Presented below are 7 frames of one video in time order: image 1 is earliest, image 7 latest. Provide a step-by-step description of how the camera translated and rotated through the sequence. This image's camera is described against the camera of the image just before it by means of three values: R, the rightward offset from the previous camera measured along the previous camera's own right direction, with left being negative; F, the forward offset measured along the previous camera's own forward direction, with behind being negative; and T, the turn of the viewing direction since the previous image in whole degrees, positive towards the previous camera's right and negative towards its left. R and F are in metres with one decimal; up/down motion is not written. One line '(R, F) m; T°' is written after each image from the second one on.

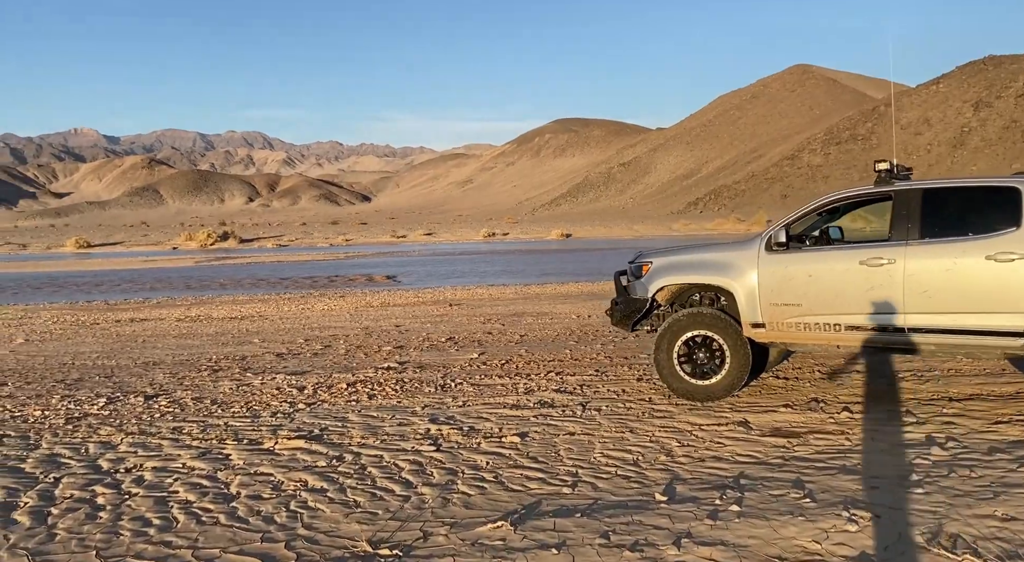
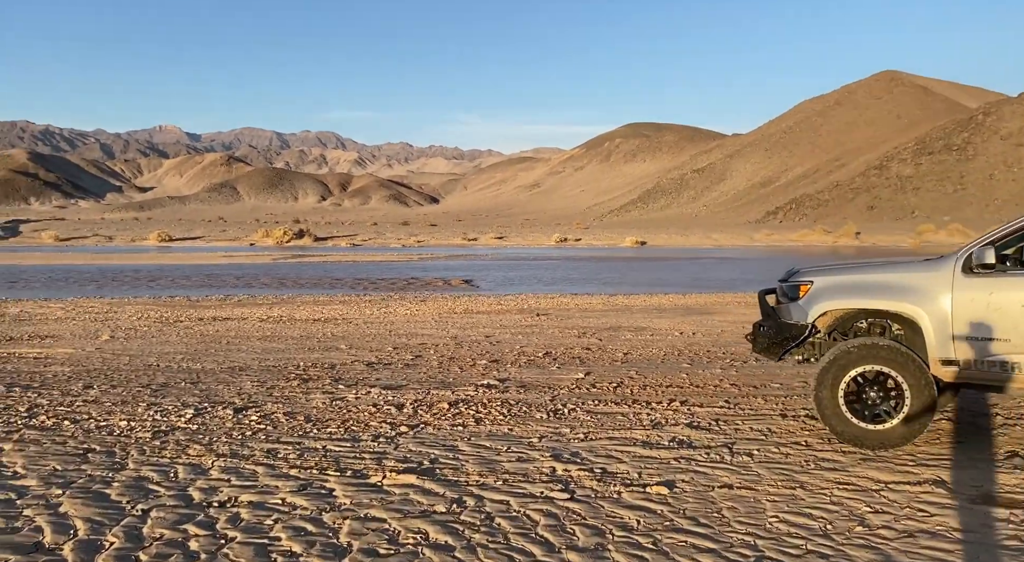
(-0.5, +0.8) m; -5°
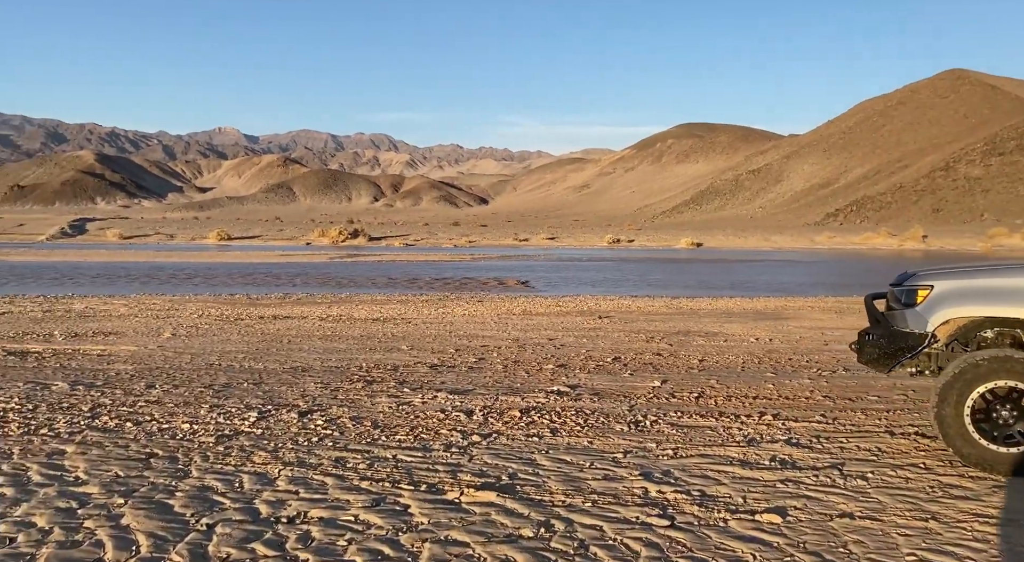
(-0.2, +0.4) m; -3°
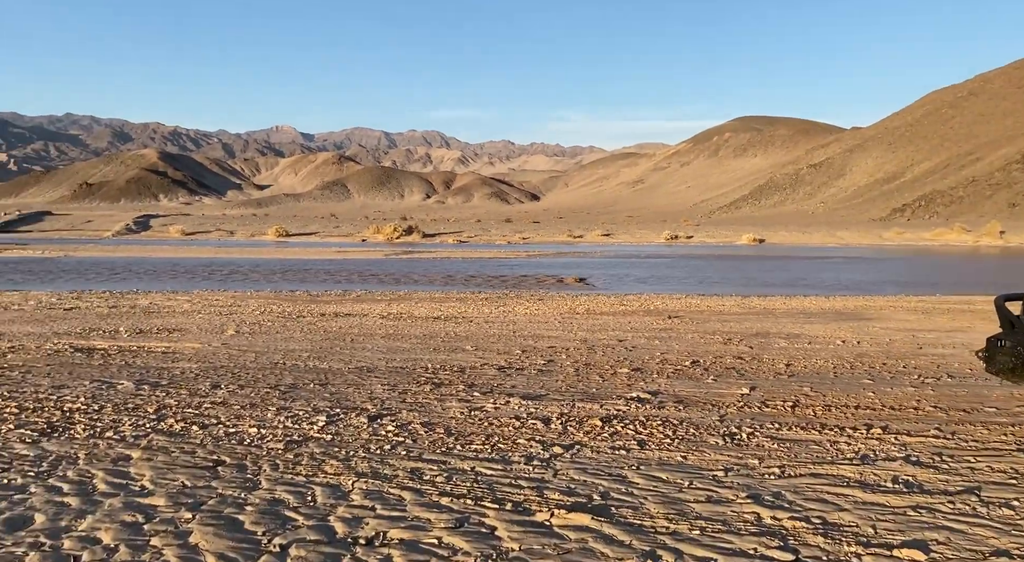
(-0.2, +0.4) m; -4°
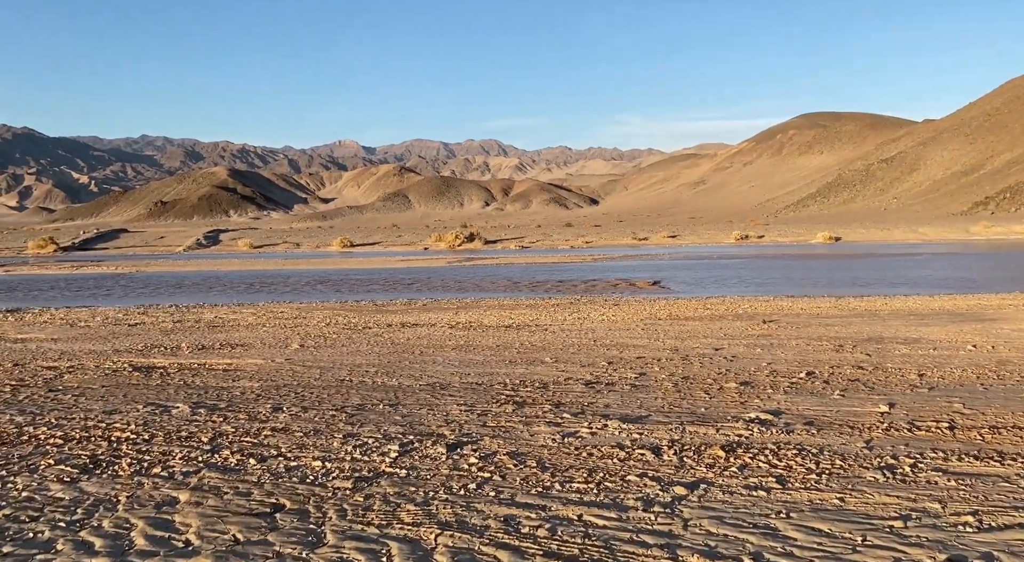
(-0.3, +1.0) m; -4°
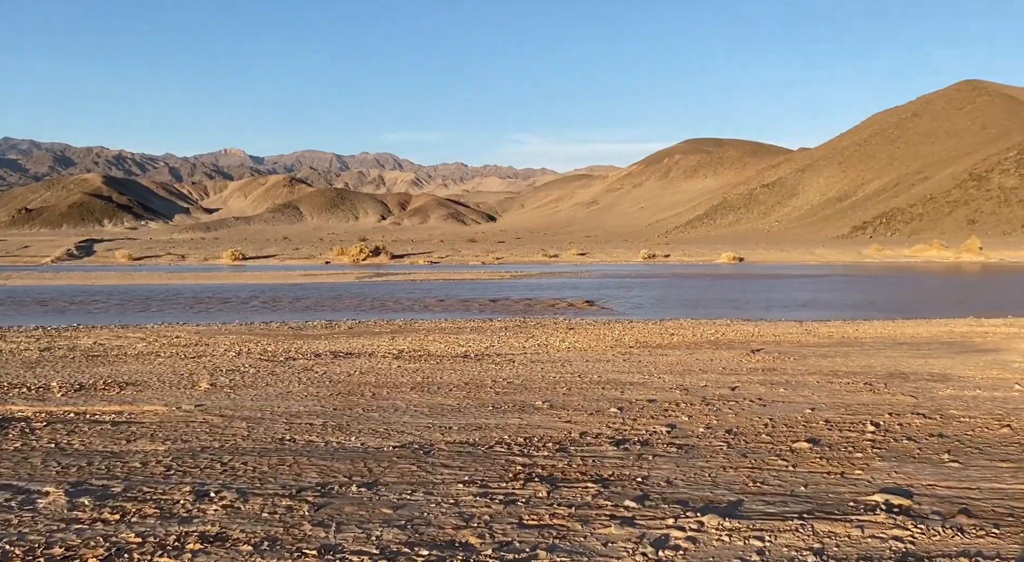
(-0.9, +2.1) m; +7°
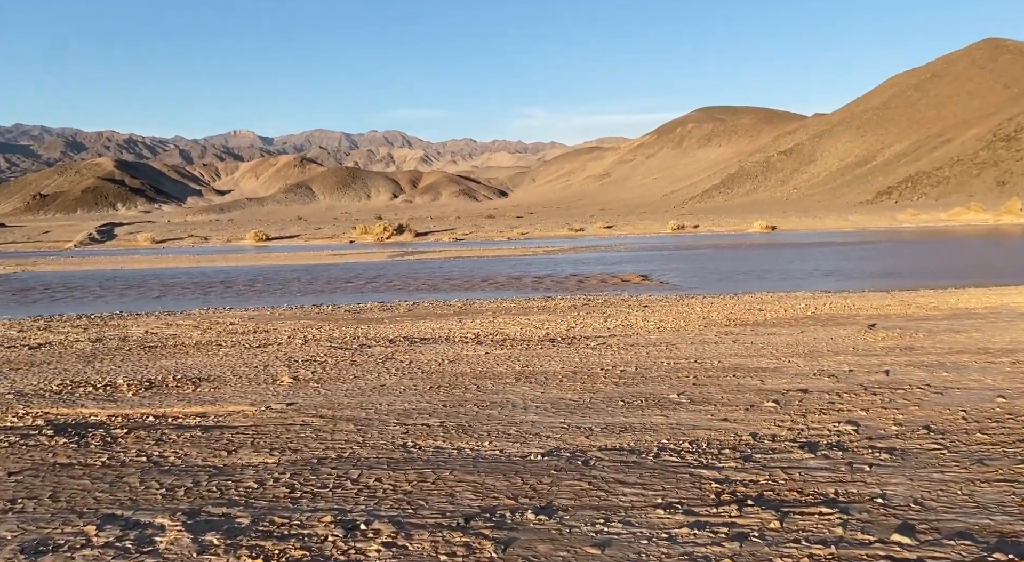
(-1.0, +1.0) m; -1°
